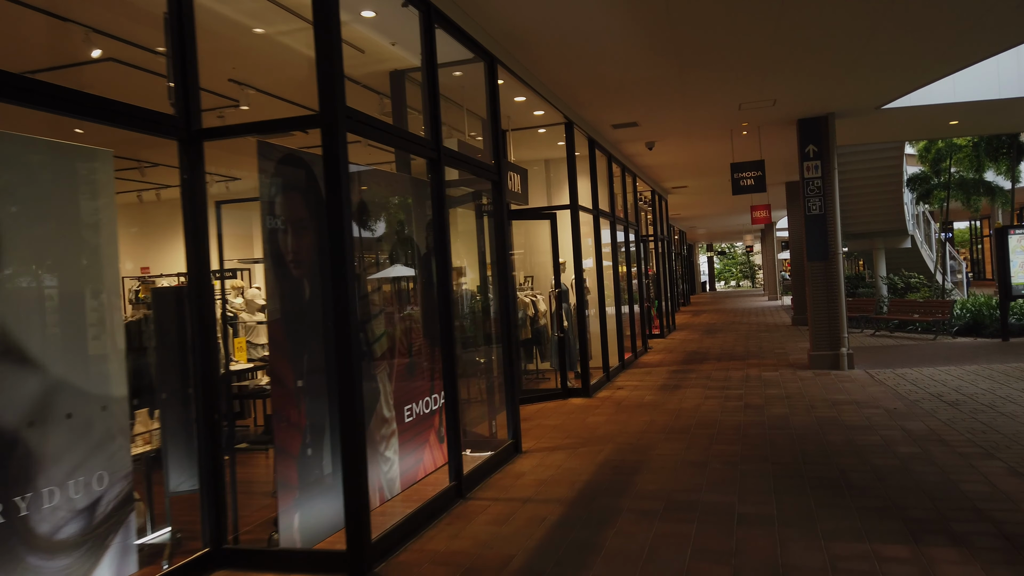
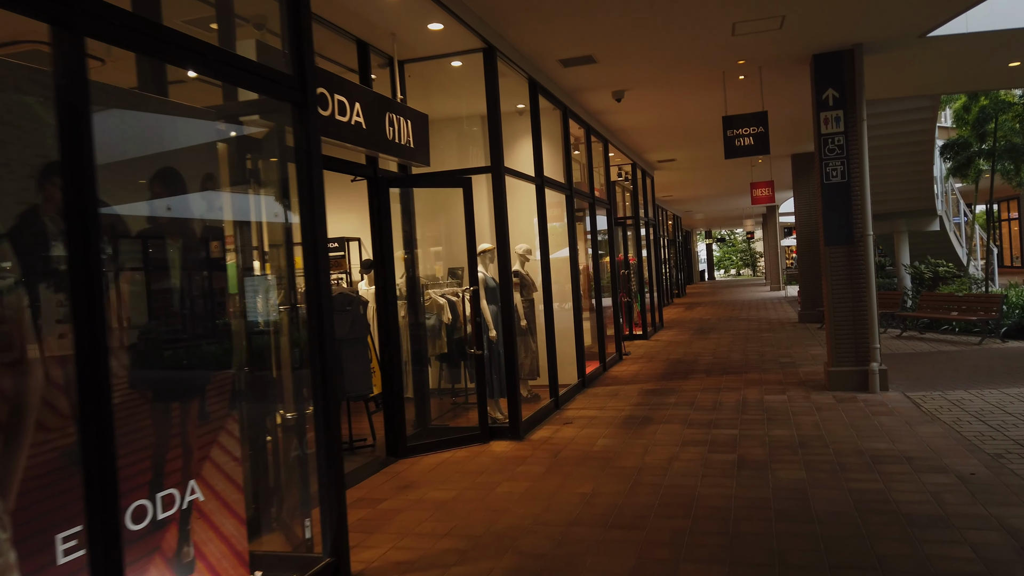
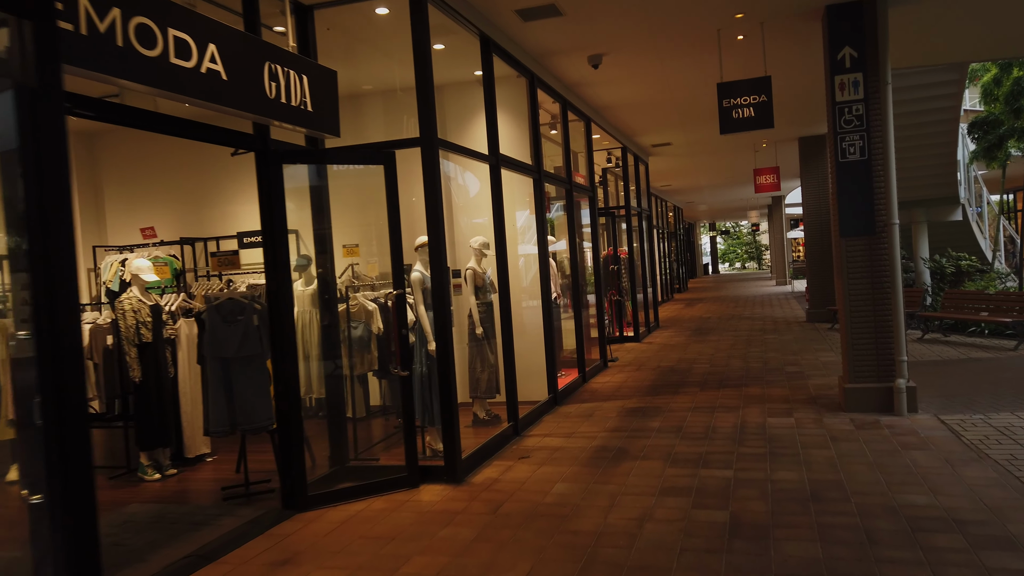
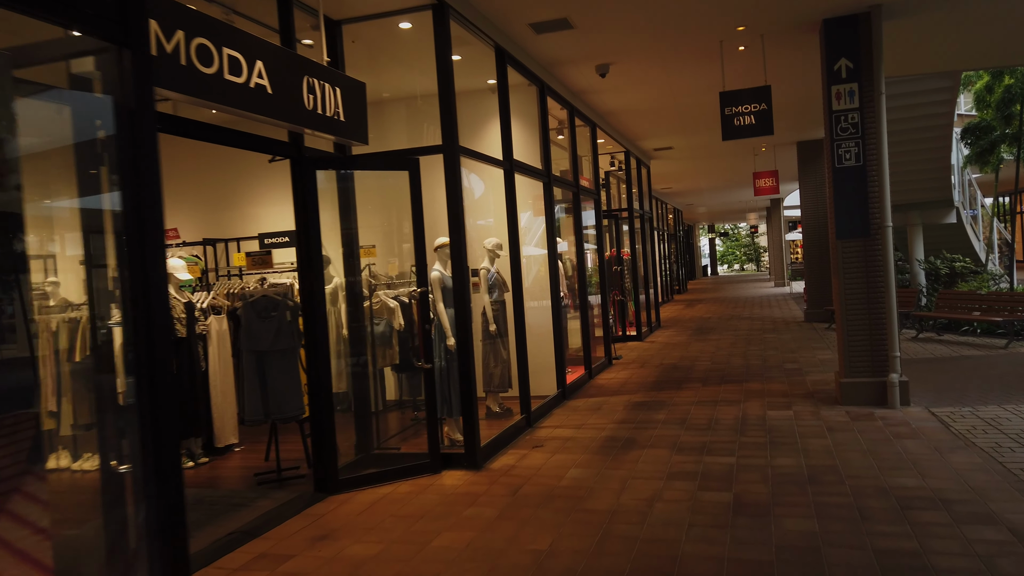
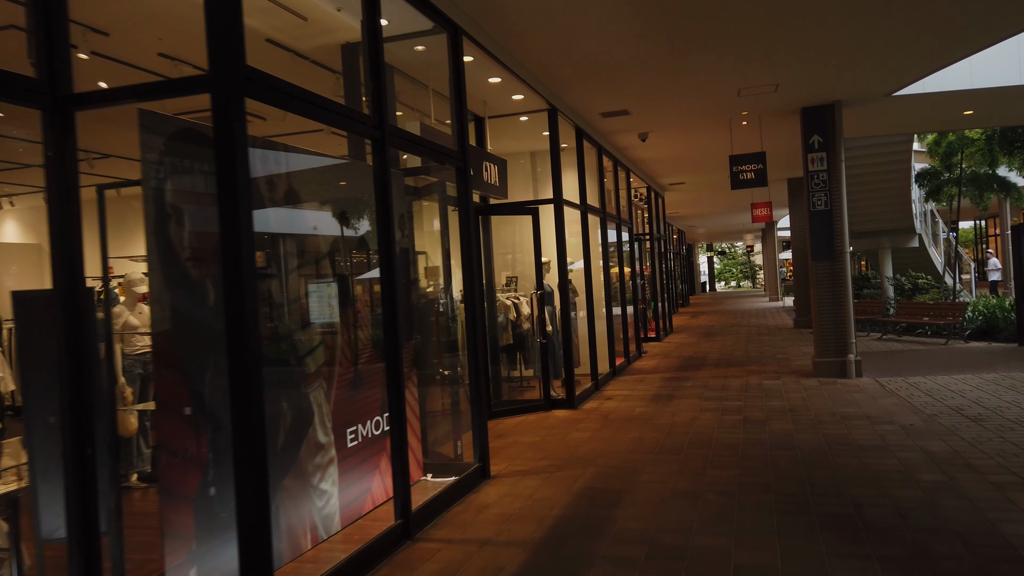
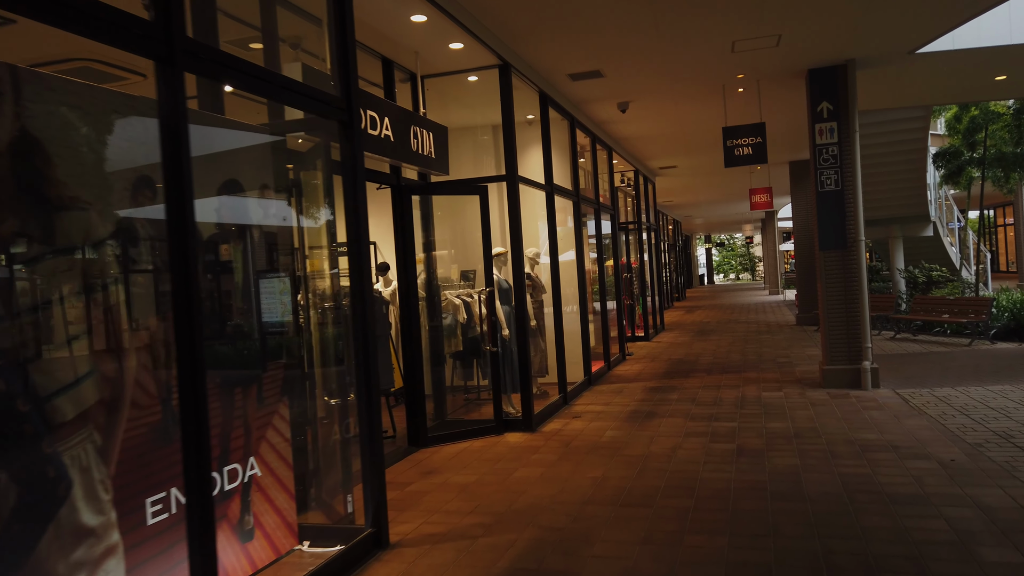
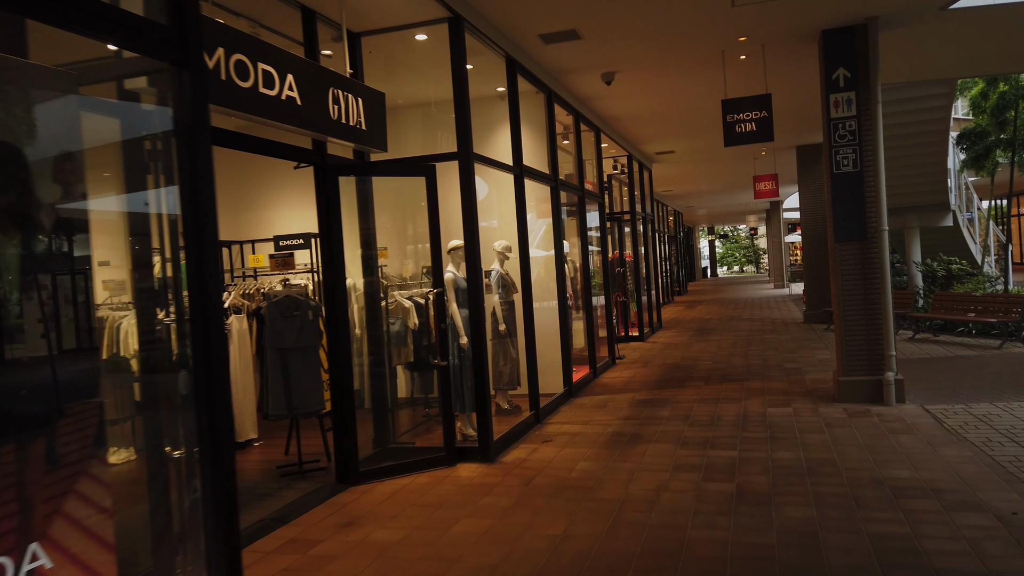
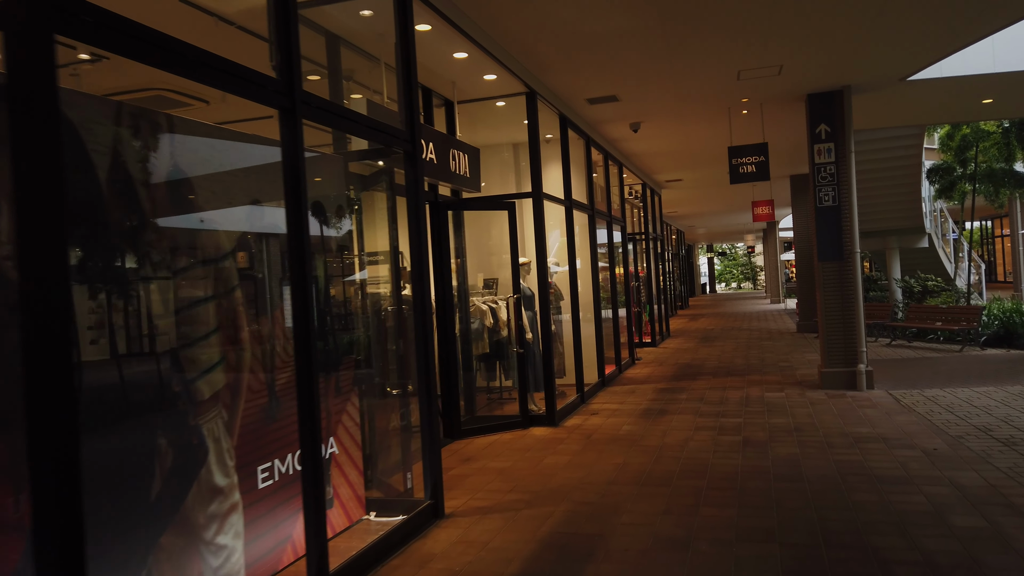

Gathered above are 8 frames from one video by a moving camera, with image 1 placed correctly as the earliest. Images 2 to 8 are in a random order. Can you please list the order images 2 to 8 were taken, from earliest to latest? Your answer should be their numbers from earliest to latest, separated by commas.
5, 8, 6, 2, 7, 4, 3
